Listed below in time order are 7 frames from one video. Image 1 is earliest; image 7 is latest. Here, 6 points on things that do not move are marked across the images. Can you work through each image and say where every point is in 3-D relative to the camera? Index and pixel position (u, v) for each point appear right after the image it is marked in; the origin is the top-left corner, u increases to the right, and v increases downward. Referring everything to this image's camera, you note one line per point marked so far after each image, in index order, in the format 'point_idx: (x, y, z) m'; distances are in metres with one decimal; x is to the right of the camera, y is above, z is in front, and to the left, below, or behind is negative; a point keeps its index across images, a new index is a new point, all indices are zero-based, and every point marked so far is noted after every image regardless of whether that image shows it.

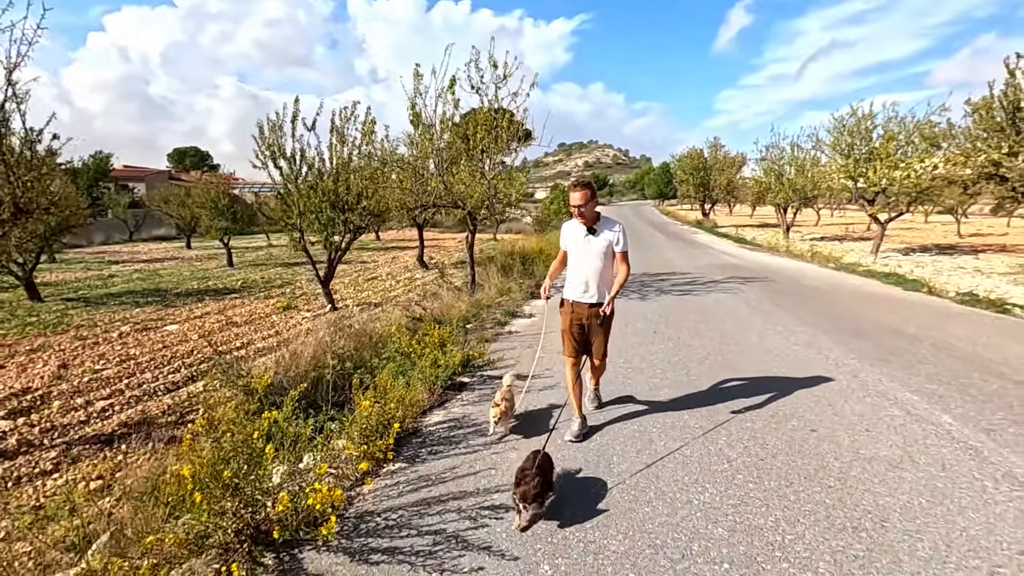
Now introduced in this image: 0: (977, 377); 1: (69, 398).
0: (+5.0, -1.0, +5.8) m
1: (-6.4, -1.5, +8.1) m
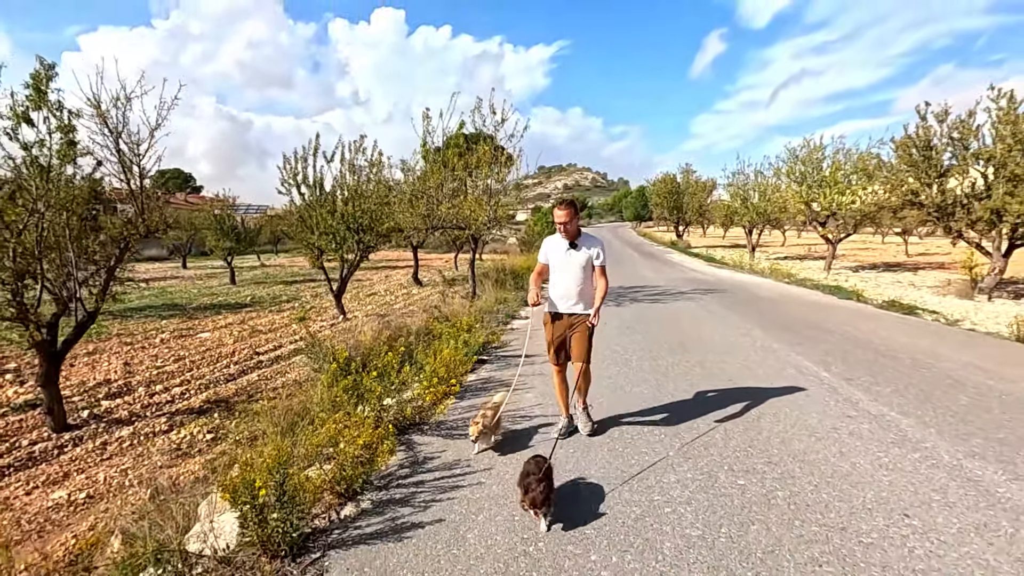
0: (+5.1, -1.0, +7.9) m
1: (-6.3, -1.6, +9.8) m
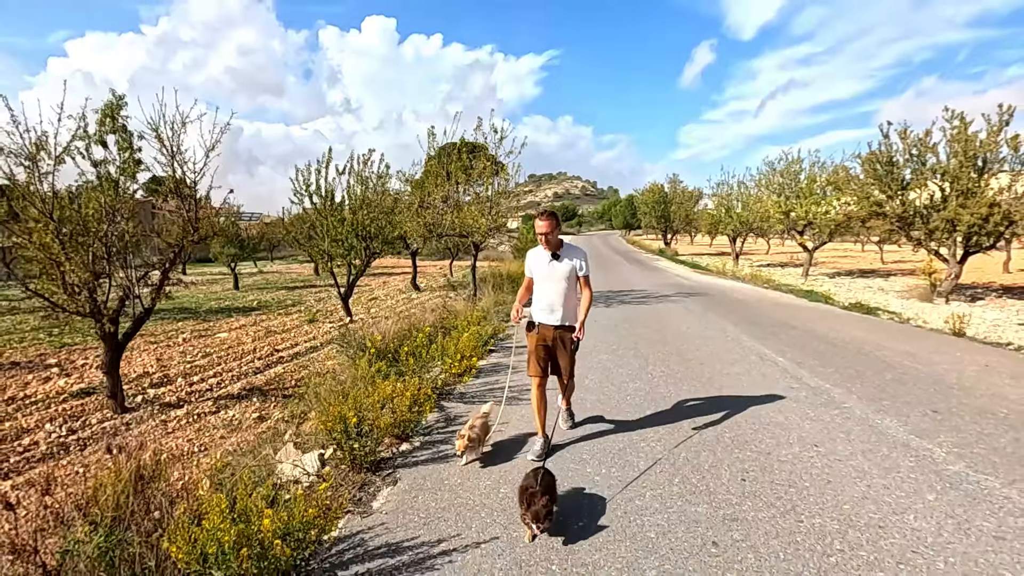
0: (+5.2, -1.0, +9.2) m
1: (-6.3, -1.7, +10.8) m
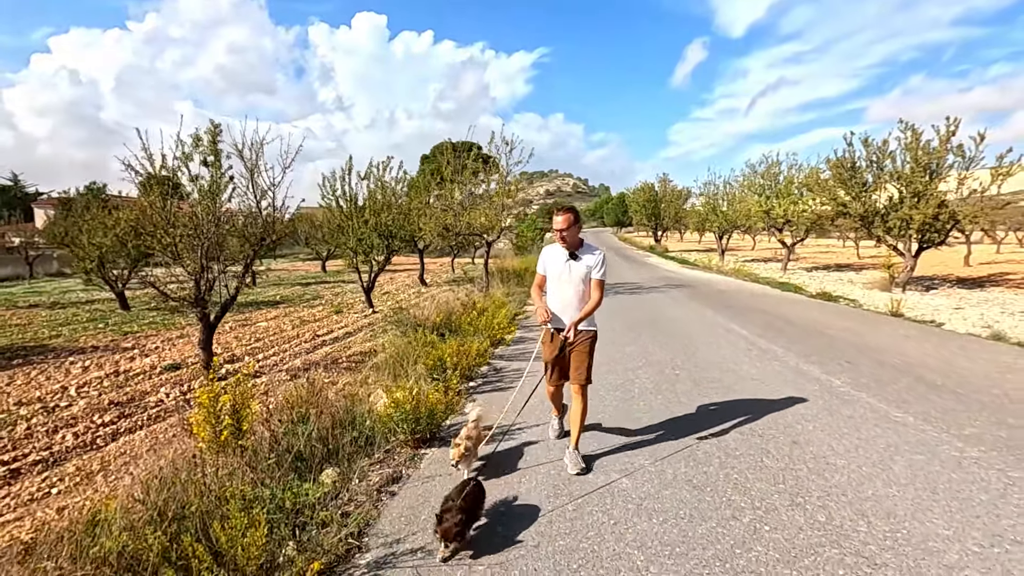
0: (+5.5, -0.7, +11.2) m
1: (-6.0, -1.5, +12.7) m
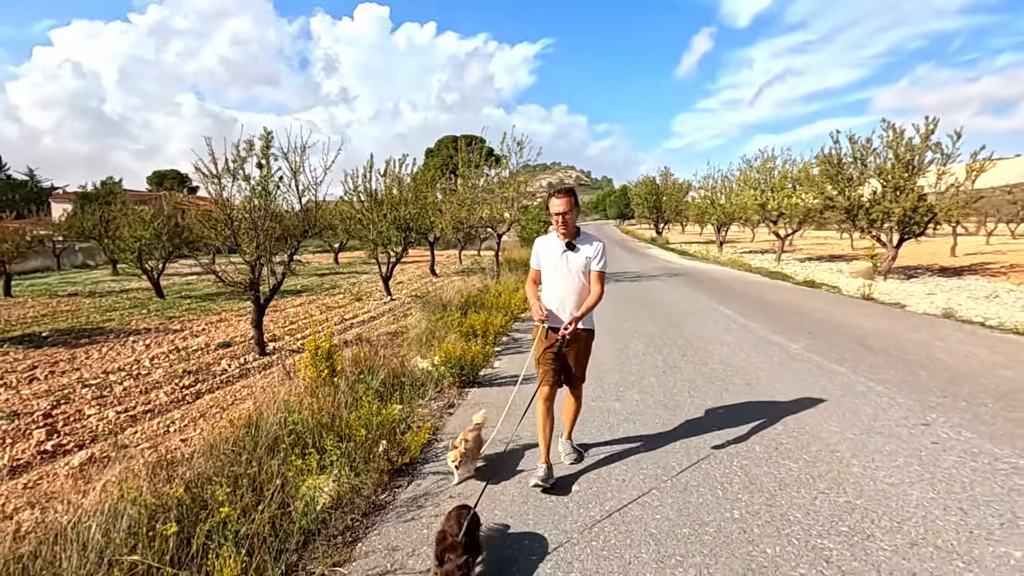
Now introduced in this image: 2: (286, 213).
0: (+5.8, -0.4, +12.7) m
1: (-5.7, -1.2, +14.2) m
2: (-5.1, +1.7, +12.3) m
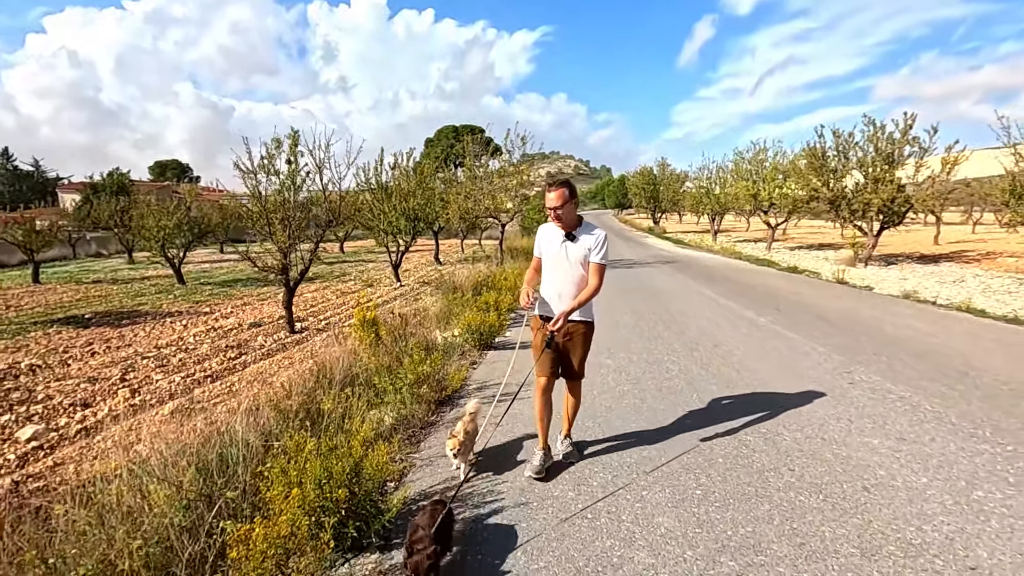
0: (+5.9, 0.0, +14.0) m
1: (-5.6, -0.7, +15.5) m
2: (-5.0, +2.1, +13.6) m
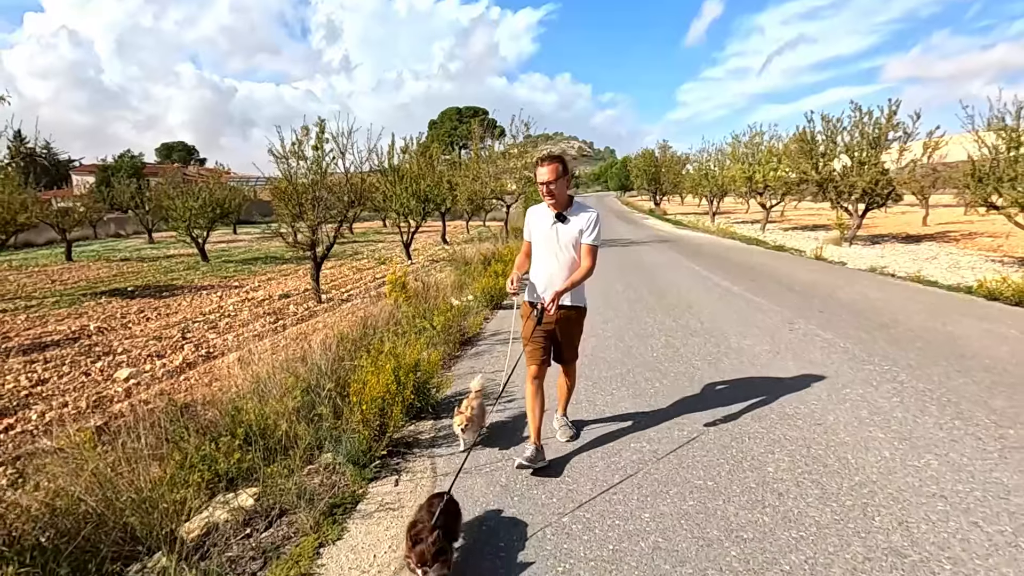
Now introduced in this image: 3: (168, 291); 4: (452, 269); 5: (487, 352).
0: (+6.1, +0.7, +15.3) m
1: (-5.4, 0.0, +16.9) m
2: (-4.8, +2.8, +14.9) m
3: (-10.6, -0.1, +16.8) m
4: (-1.6, +0.5, +14.4) m
5: (-0.3, -0.8, +6.4) m
